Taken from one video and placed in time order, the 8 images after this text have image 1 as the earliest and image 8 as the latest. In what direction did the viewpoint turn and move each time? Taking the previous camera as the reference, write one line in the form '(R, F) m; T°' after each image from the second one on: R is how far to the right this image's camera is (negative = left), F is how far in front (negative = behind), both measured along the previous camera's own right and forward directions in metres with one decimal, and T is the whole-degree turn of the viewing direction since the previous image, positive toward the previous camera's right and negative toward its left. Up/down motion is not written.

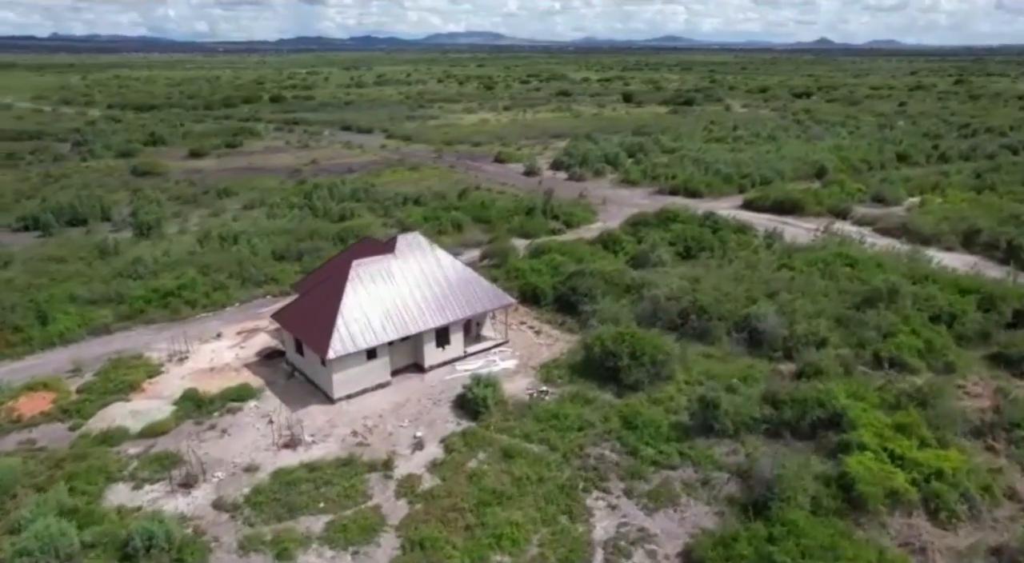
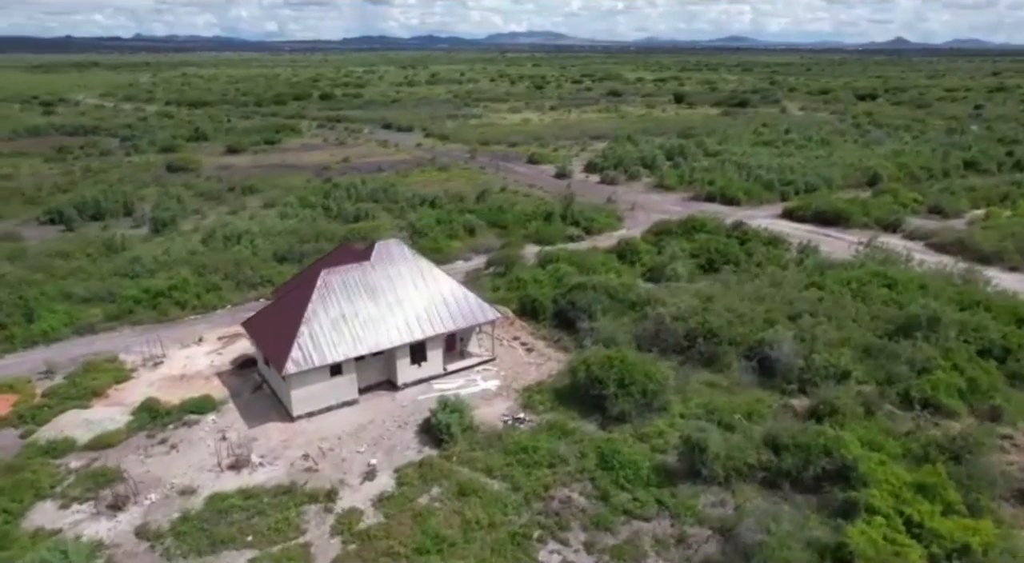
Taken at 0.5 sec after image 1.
(+2.7, +2.3) m; -5°
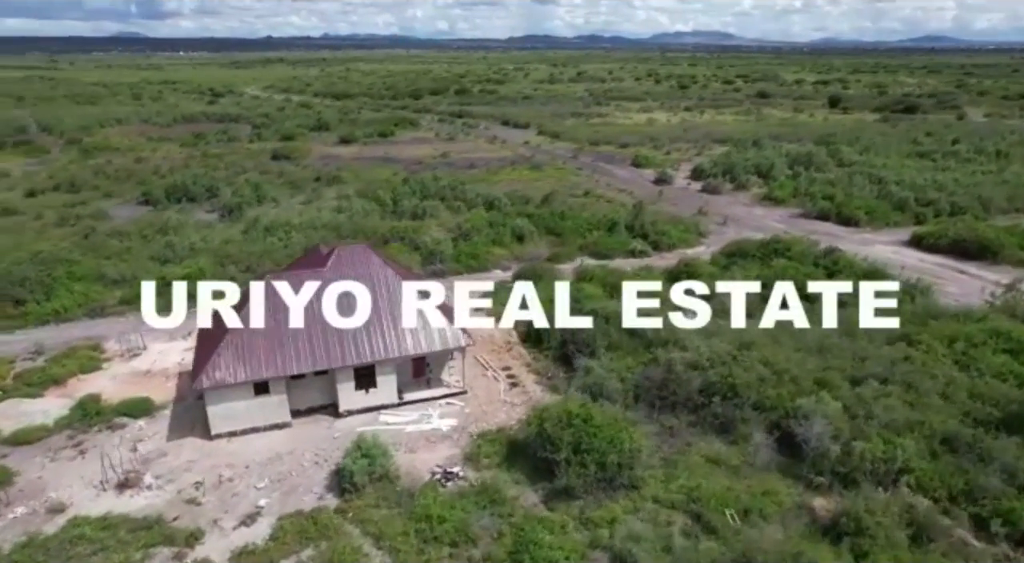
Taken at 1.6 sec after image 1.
(+5.6, +4.8) m; -13°
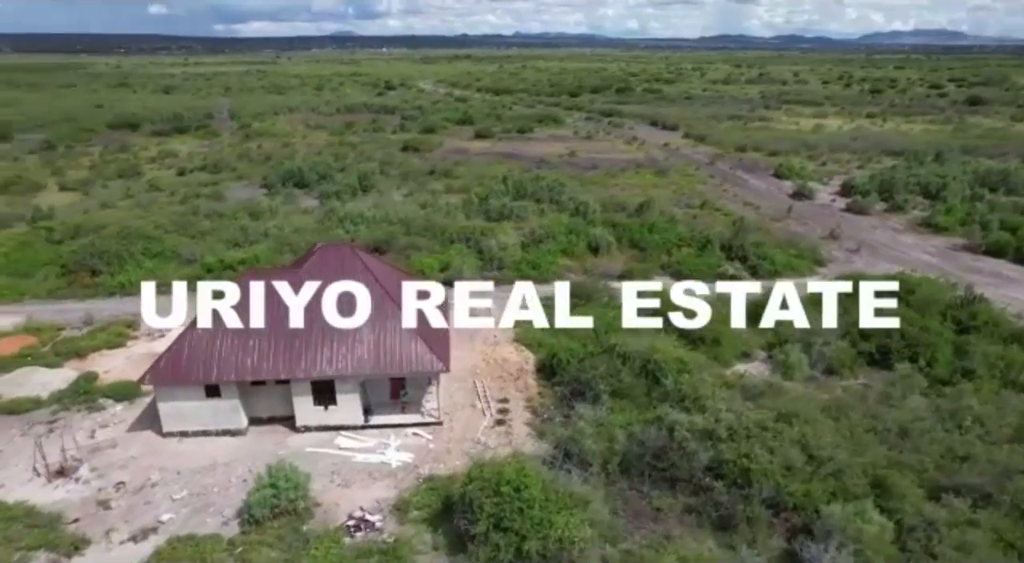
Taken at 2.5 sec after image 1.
(+5.0, +4.0) m; -15°
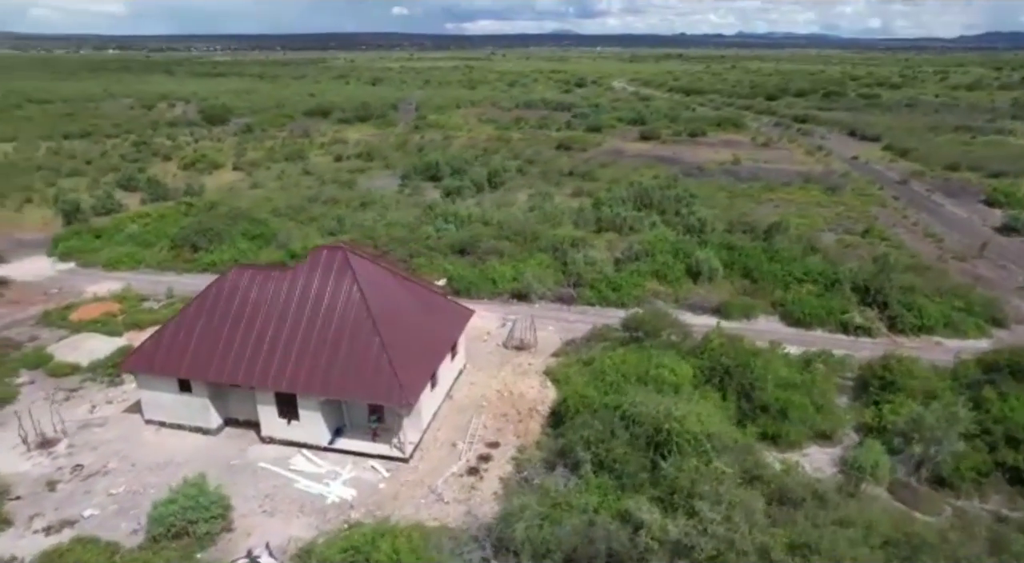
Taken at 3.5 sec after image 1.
(+4.9, +3.9) m; -17°
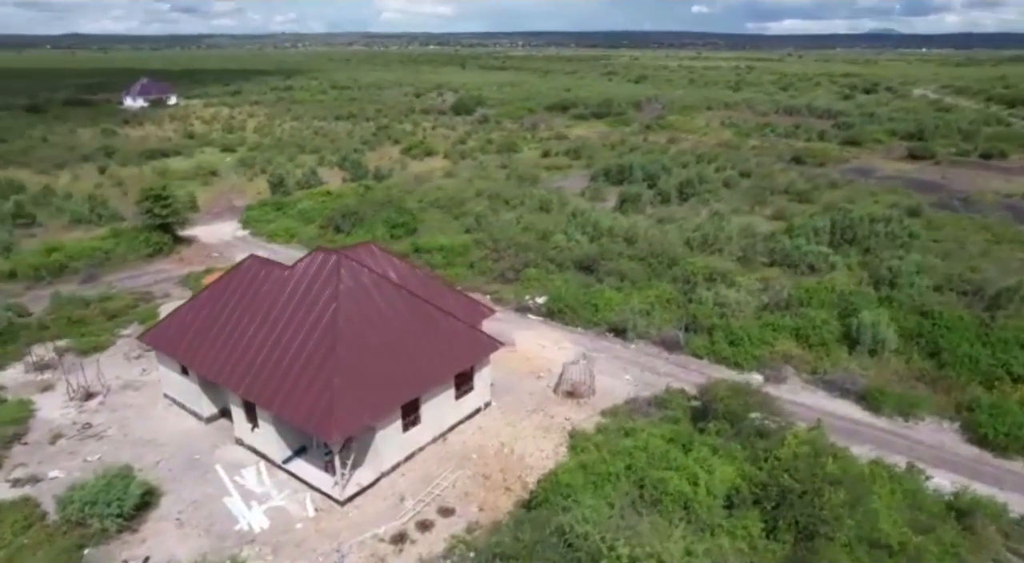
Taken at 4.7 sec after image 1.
(+5.7, +4.8) m; -22°
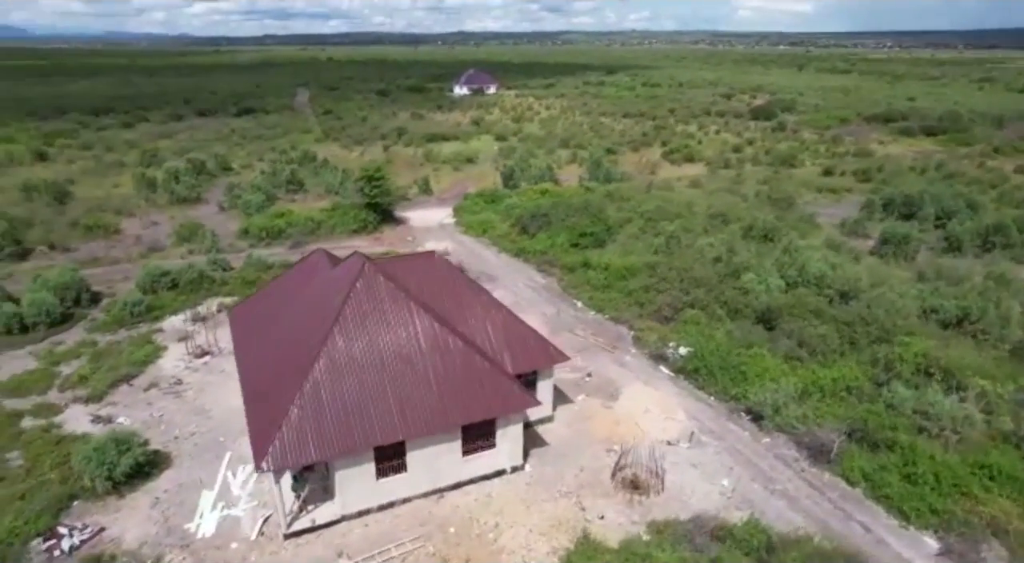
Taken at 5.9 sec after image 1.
(+5.4, +4.7) m; -26°
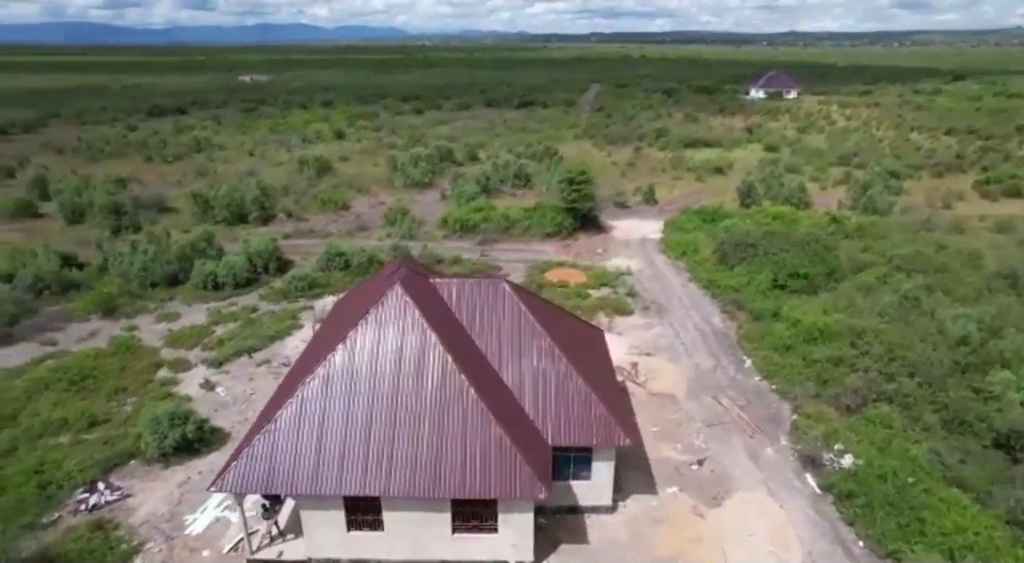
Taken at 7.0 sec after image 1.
(+4.2, +4.0) m; -25°
